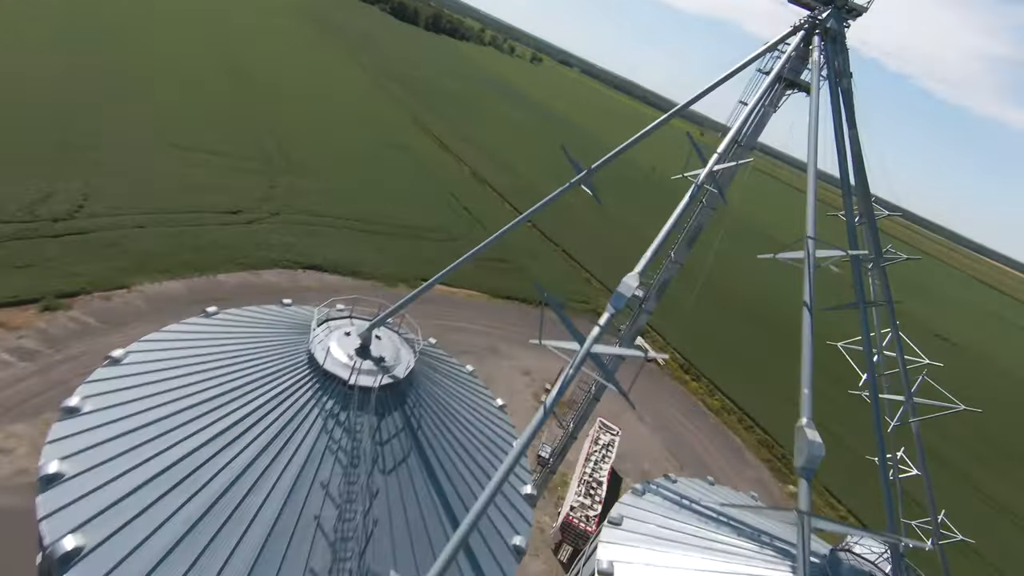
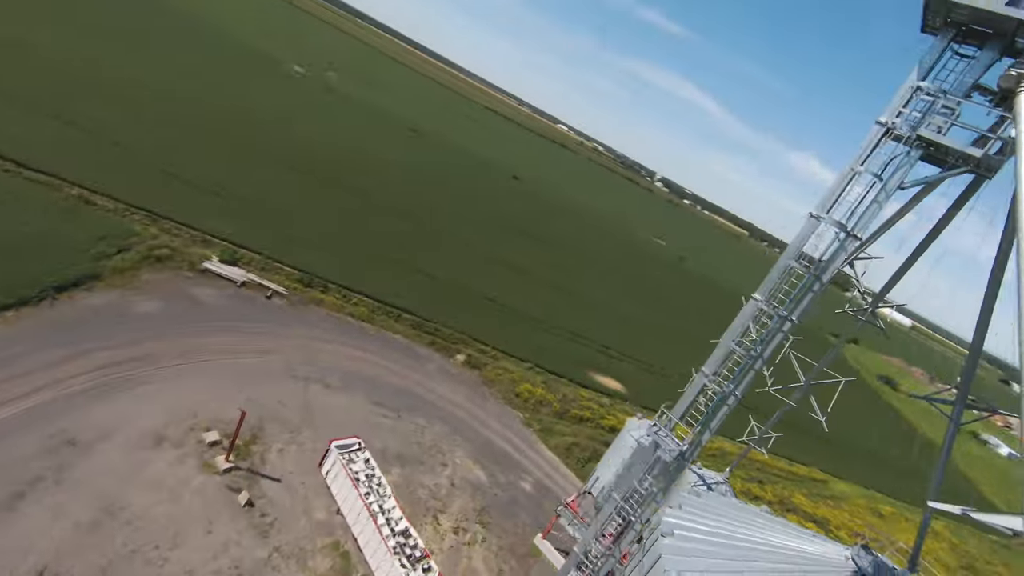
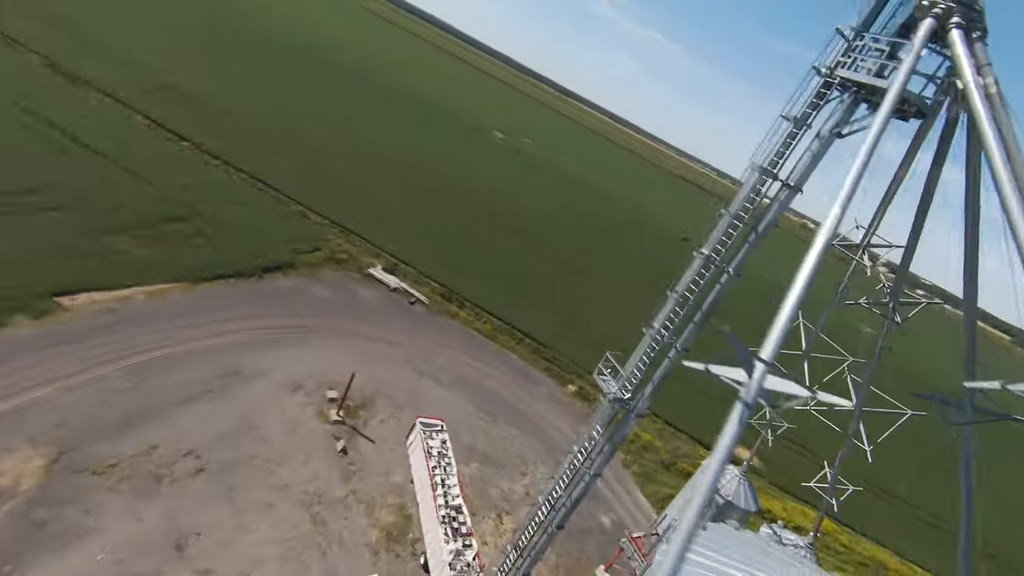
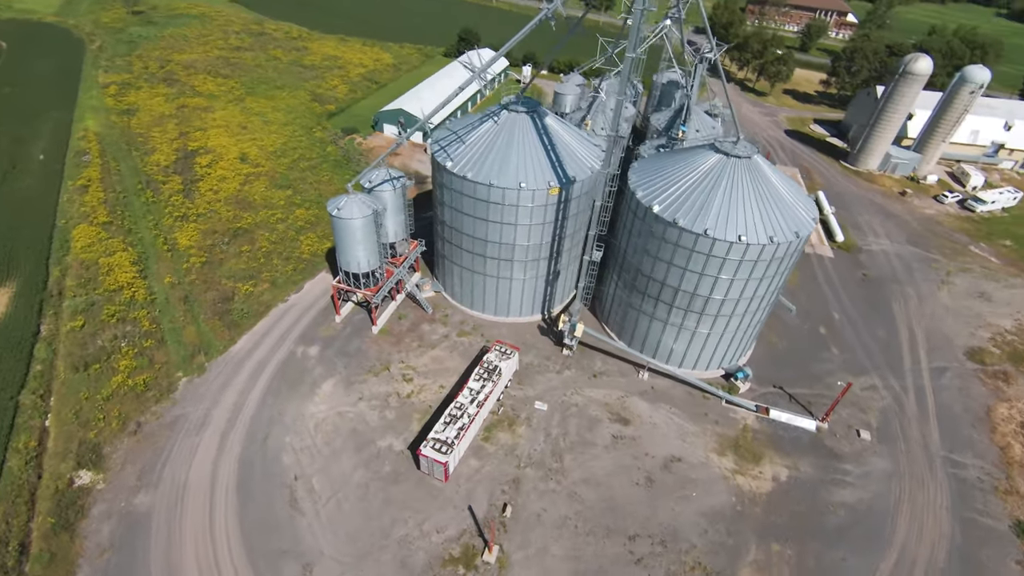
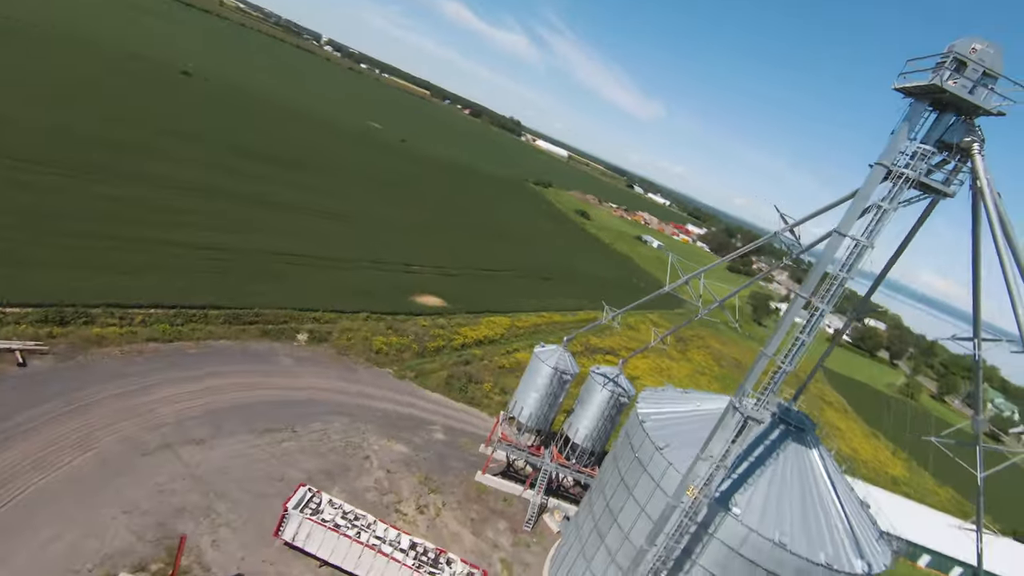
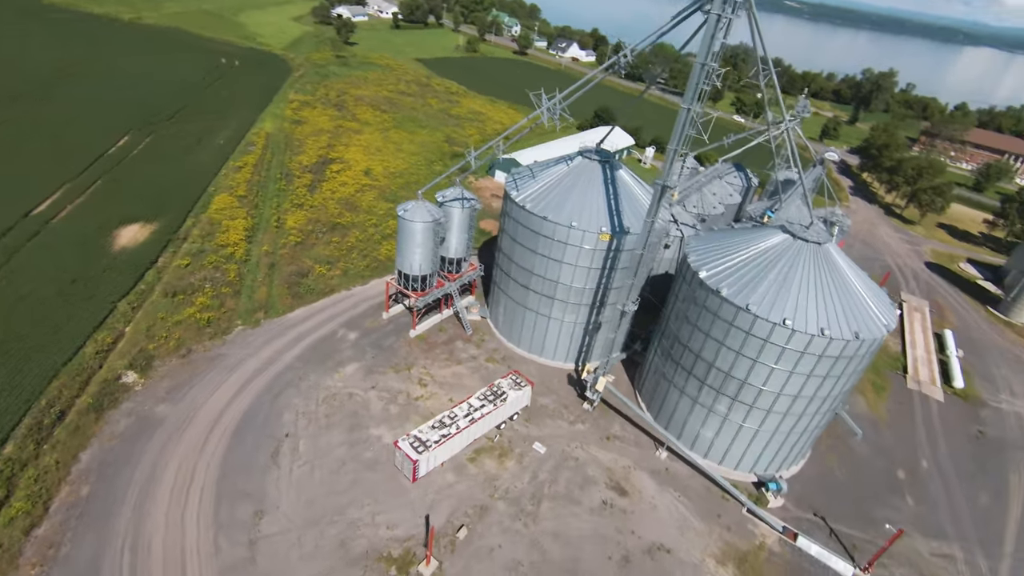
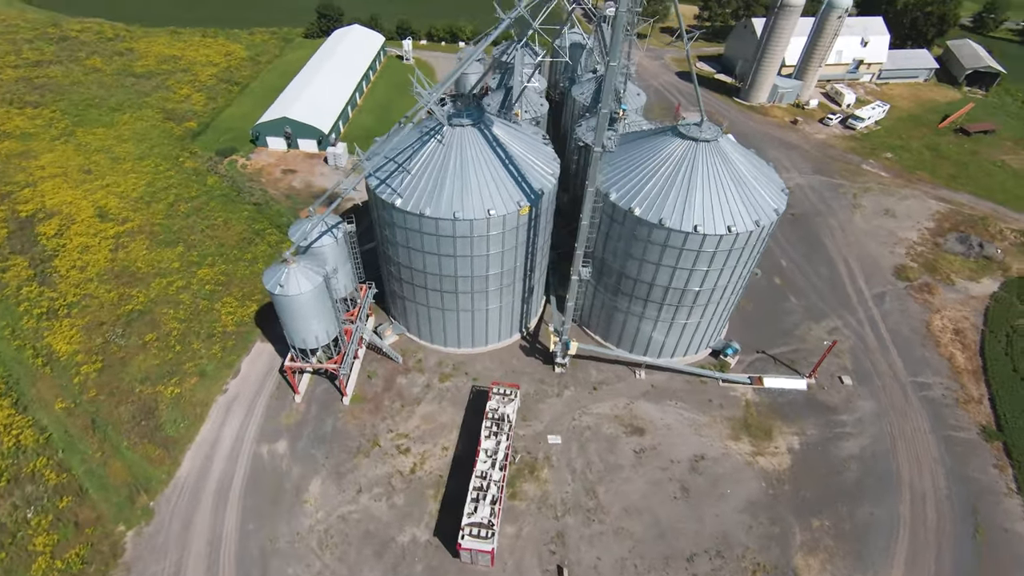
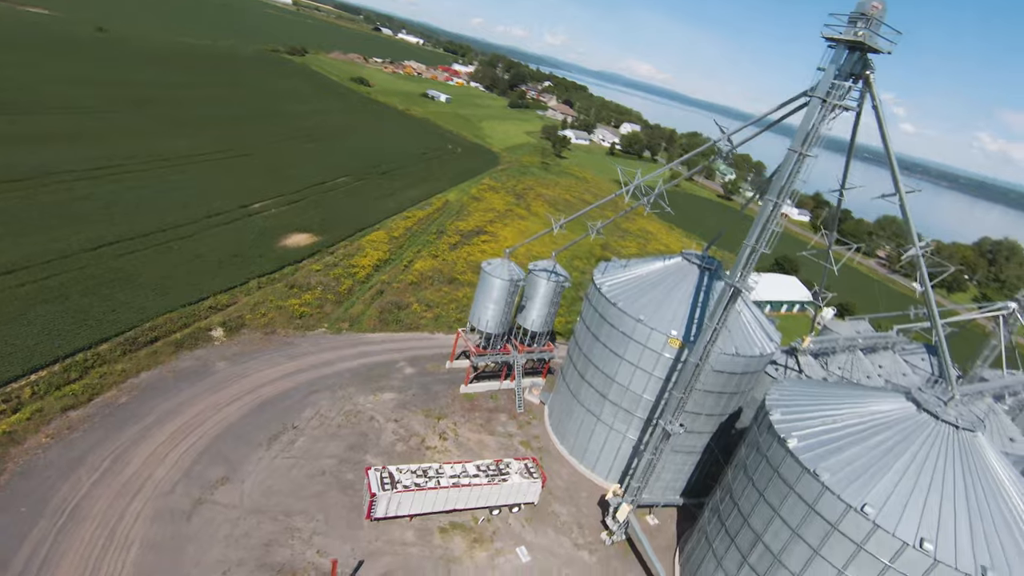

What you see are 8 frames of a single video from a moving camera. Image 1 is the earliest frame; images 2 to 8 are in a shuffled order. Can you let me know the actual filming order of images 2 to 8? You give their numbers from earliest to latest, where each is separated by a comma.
3, 2, 5, 8, 6, 4, 7
